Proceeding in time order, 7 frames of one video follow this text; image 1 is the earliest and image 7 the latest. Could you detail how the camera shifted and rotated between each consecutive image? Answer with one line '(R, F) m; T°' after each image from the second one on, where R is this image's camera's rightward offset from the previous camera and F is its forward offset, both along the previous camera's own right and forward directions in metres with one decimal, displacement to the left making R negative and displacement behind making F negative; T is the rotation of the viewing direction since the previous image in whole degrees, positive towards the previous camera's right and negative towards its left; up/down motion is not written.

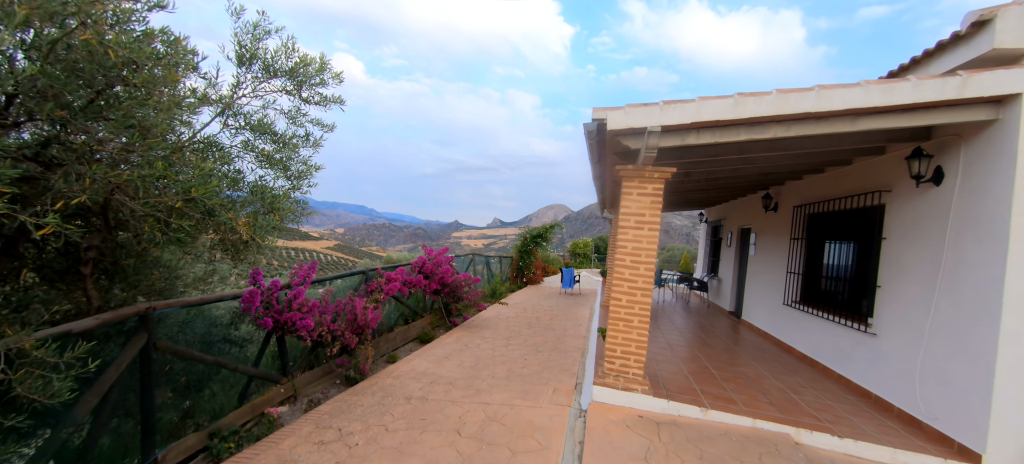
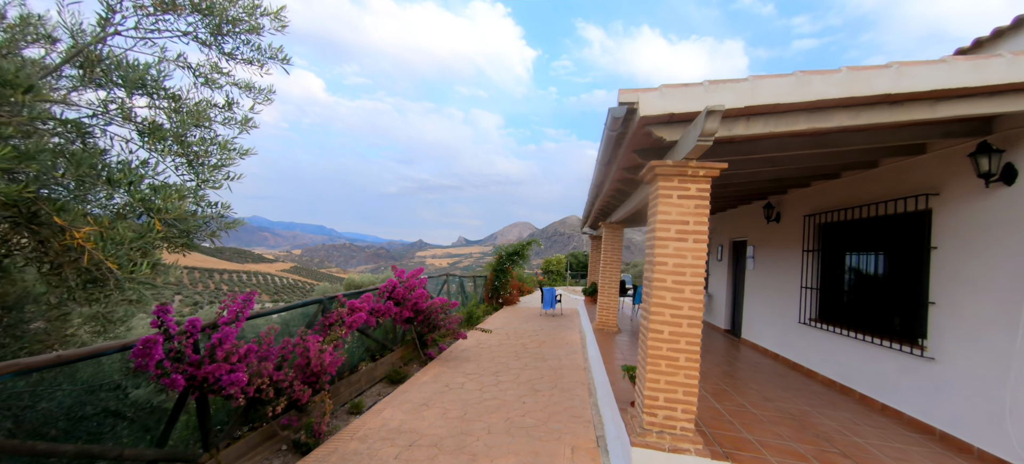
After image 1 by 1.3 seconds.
(-0.3, +0.7) m; +5°
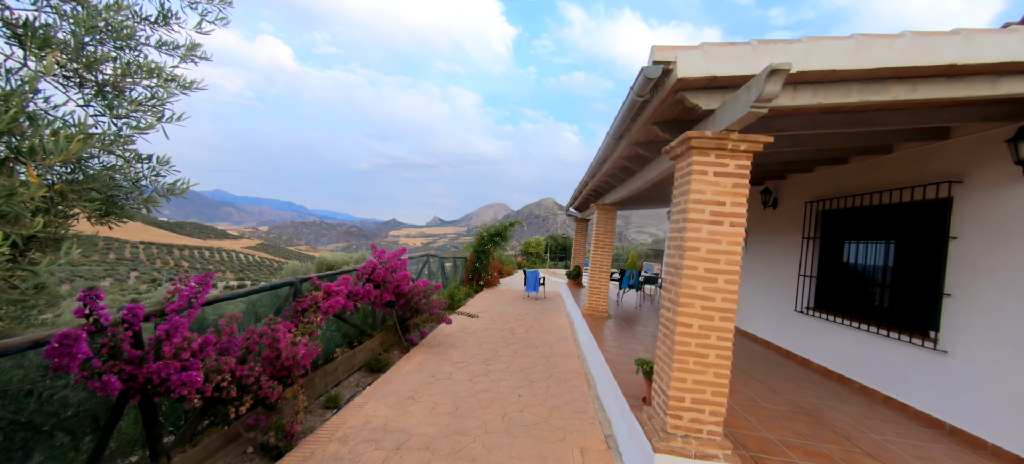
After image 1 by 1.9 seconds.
(-0.2, +0.4) m; +4°
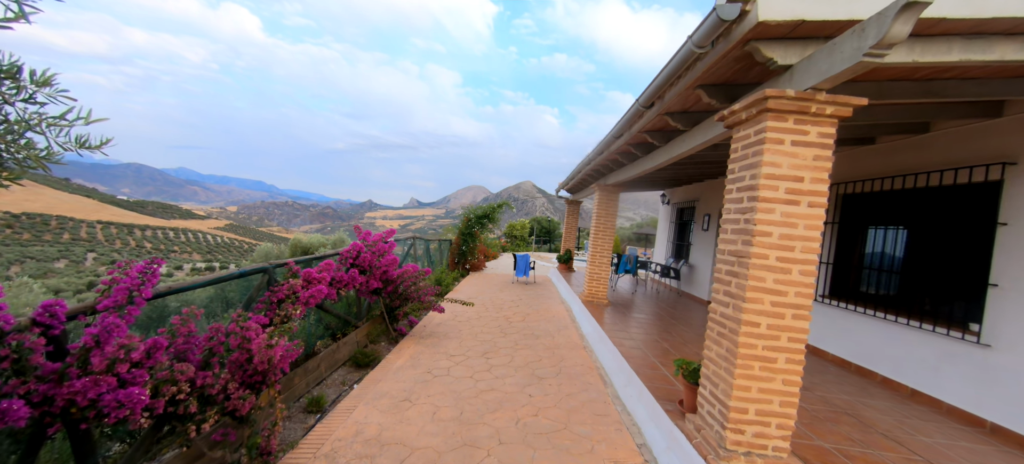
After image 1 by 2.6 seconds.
(-0.3, +0.4) m; +3°
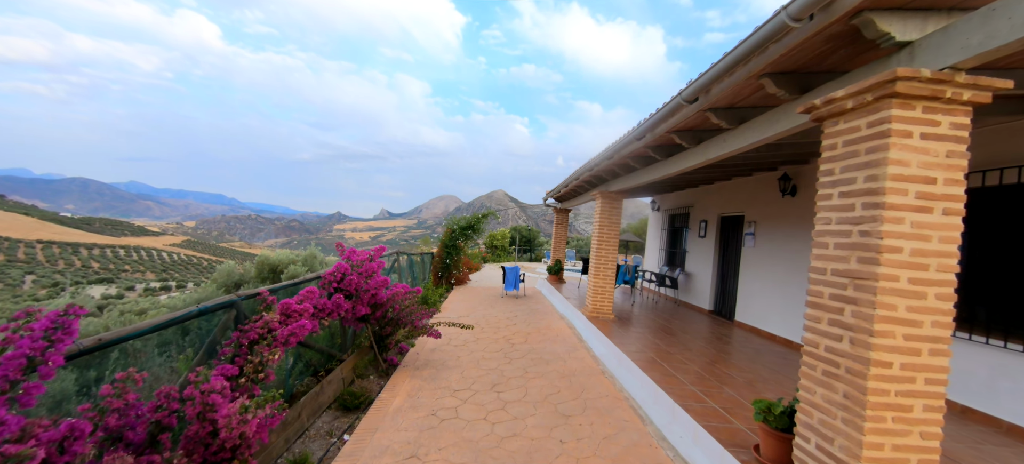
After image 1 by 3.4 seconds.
(-0.3, +0.5) m; +4°
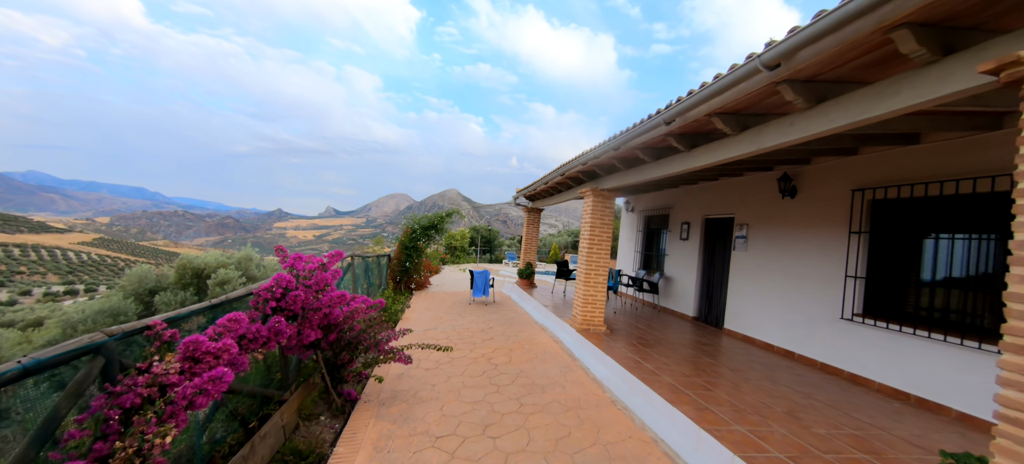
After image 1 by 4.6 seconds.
(-0.3, +0.7) m; +7°
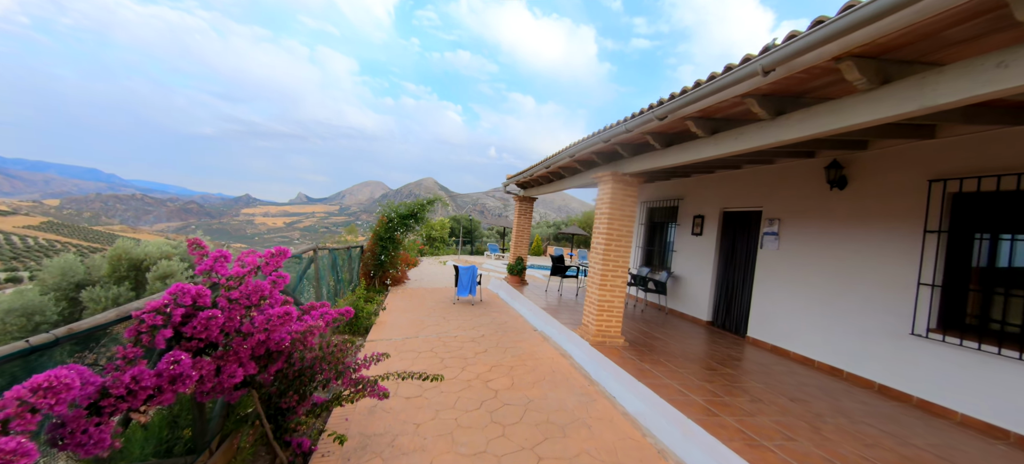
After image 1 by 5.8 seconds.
(-0.3, +0.9) m; +4°
